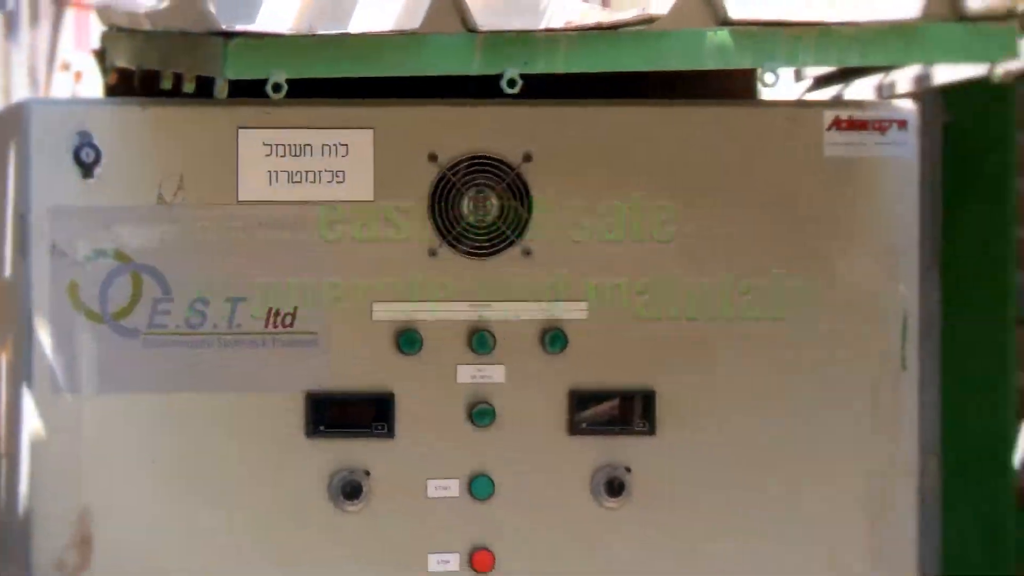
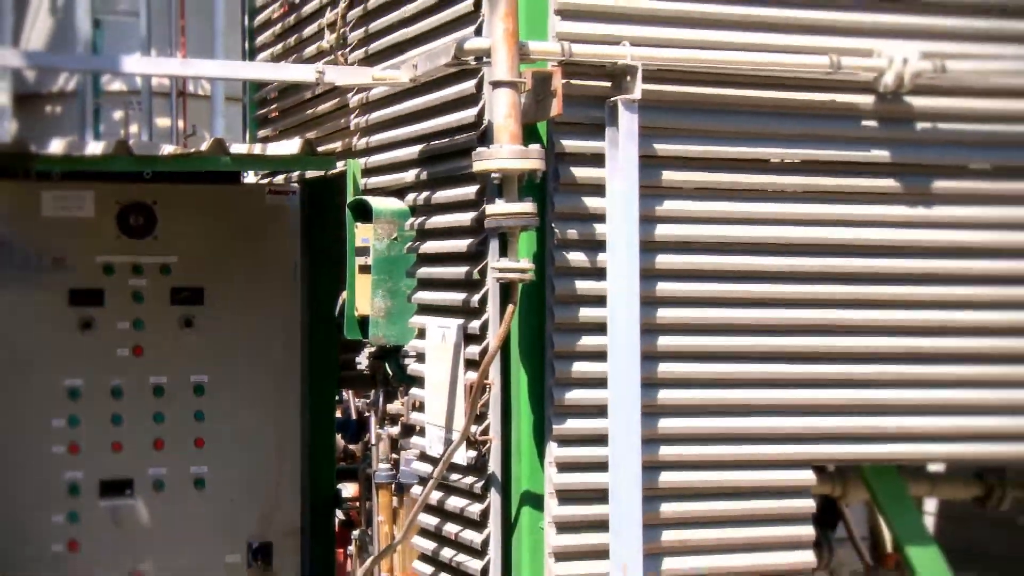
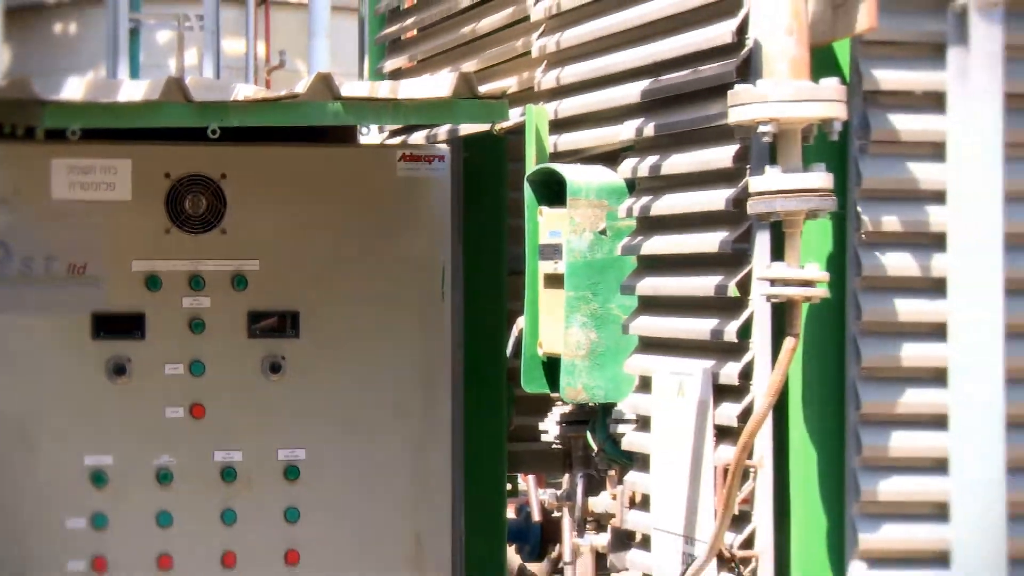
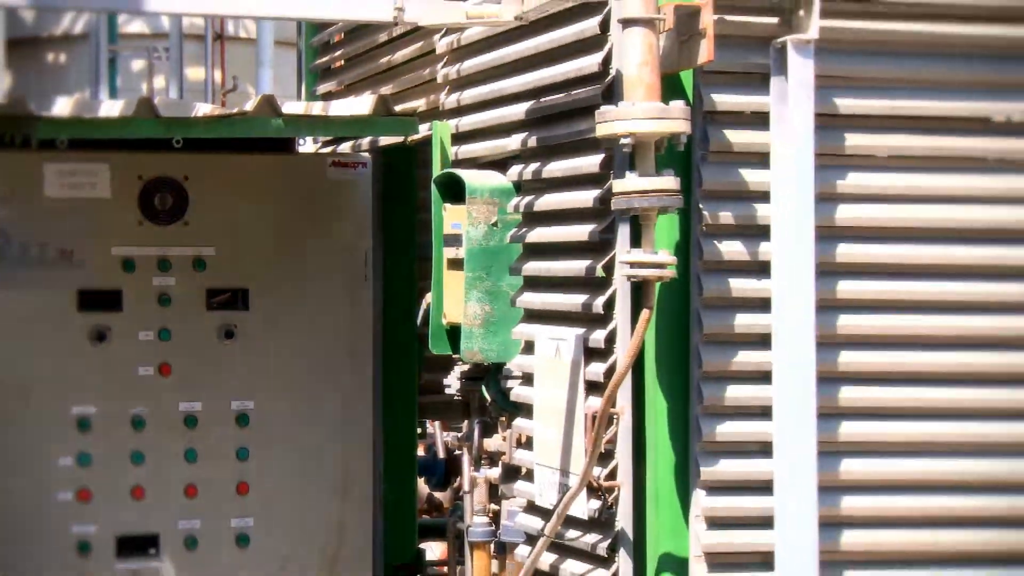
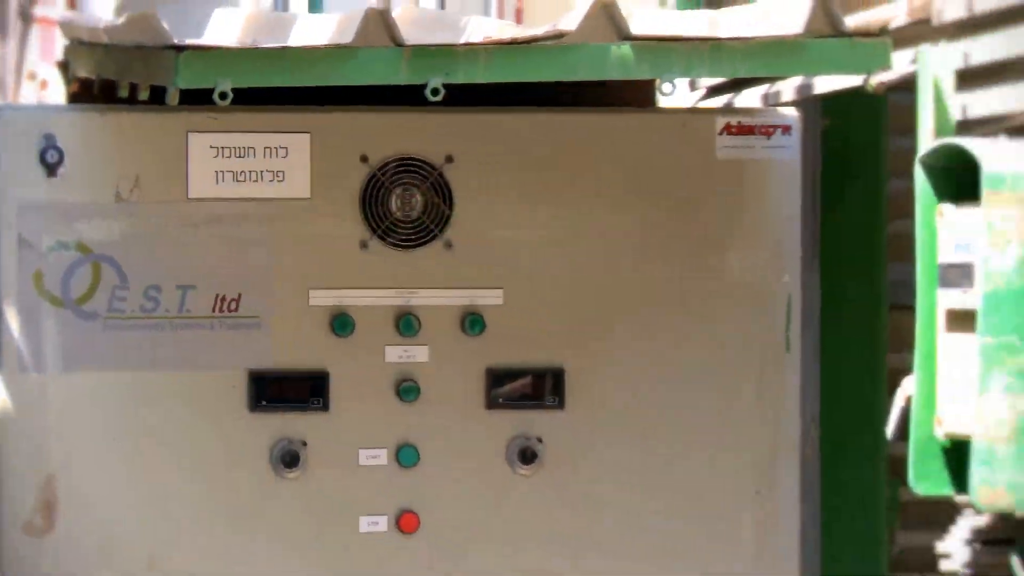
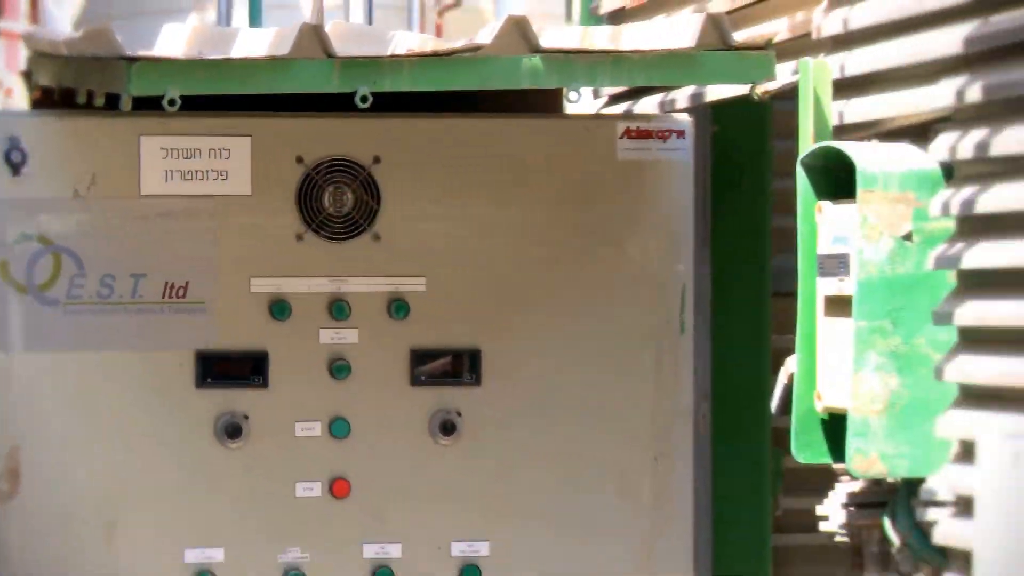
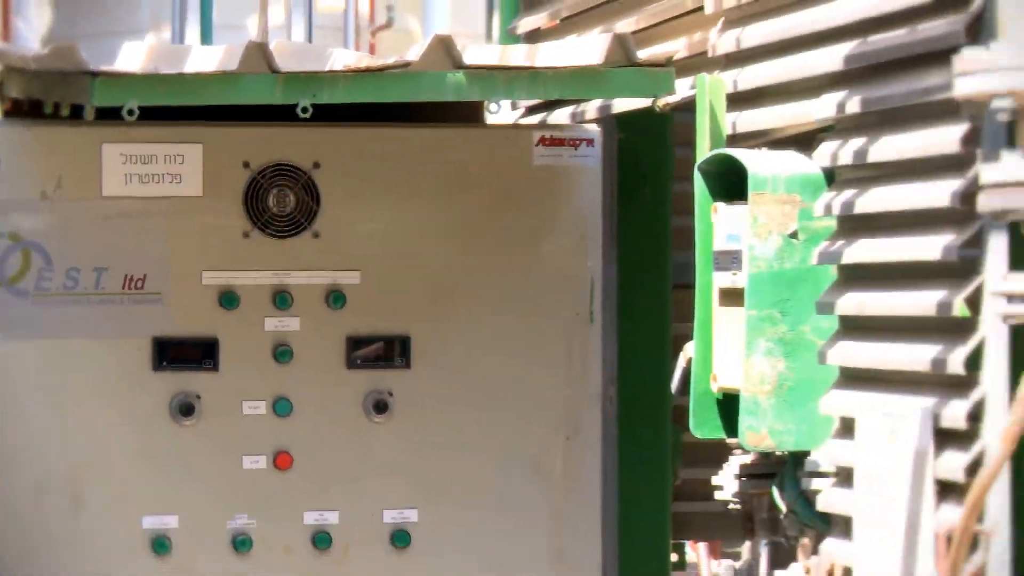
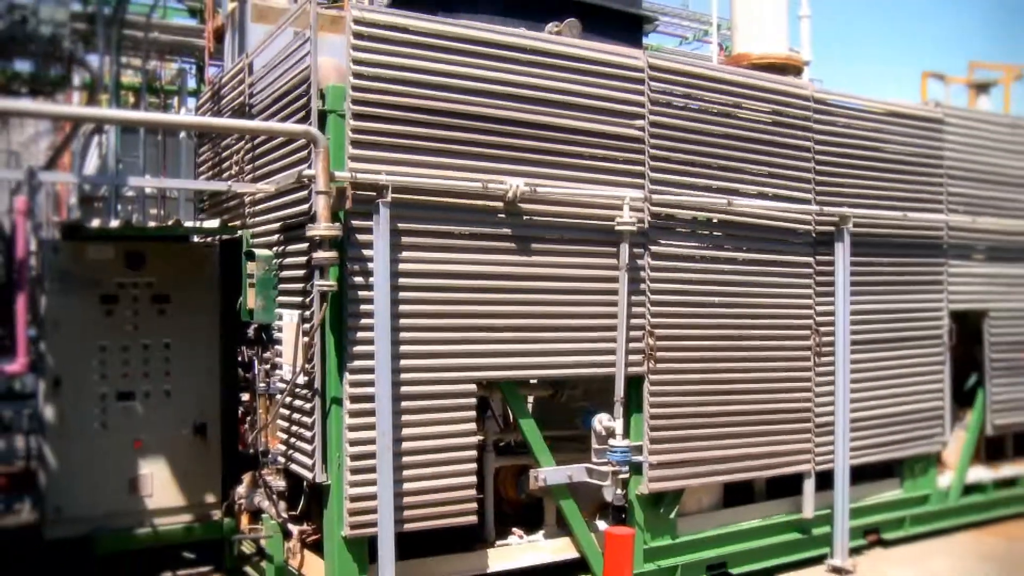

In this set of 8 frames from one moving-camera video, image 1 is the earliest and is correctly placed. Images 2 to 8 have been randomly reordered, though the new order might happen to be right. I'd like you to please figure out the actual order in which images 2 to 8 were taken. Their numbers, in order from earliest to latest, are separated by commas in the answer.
5, 6, 7, 3, 4, 2, 8
